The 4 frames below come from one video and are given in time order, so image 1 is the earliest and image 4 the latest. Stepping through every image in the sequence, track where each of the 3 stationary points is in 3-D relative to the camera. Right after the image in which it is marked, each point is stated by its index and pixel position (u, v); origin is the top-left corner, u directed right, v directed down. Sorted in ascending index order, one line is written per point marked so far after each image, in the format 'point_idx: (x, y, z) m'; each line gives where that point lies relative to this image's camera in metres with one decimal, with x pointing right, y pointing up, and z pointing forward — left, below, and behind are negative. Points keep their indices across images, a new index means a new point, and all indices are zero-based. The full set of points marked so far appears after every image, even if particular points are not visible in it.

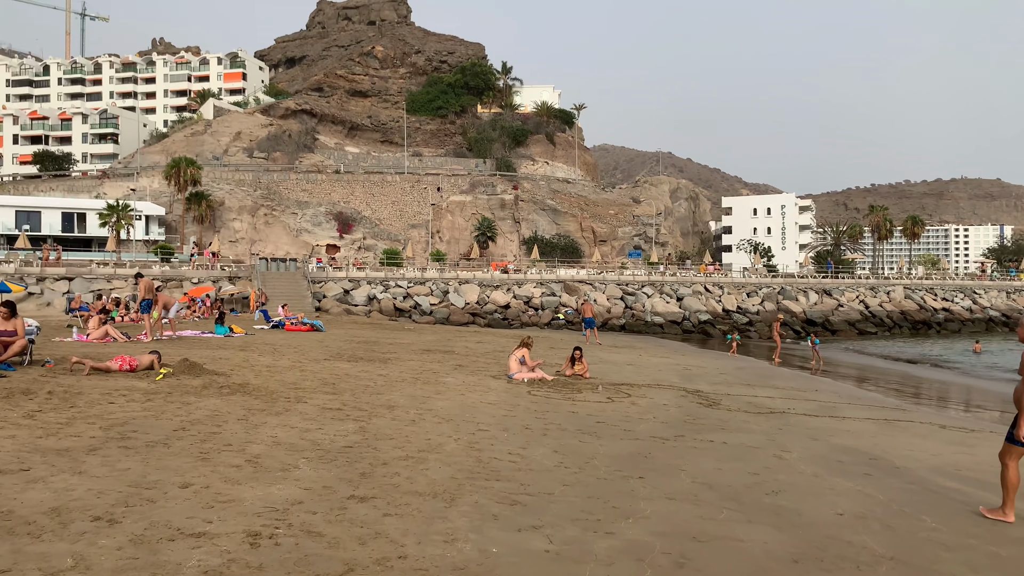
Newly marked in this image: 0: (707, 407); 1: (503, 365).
0: (+2.6, -1.6, +11.0) m
1: (-0.2, -1.4, +14.3) m
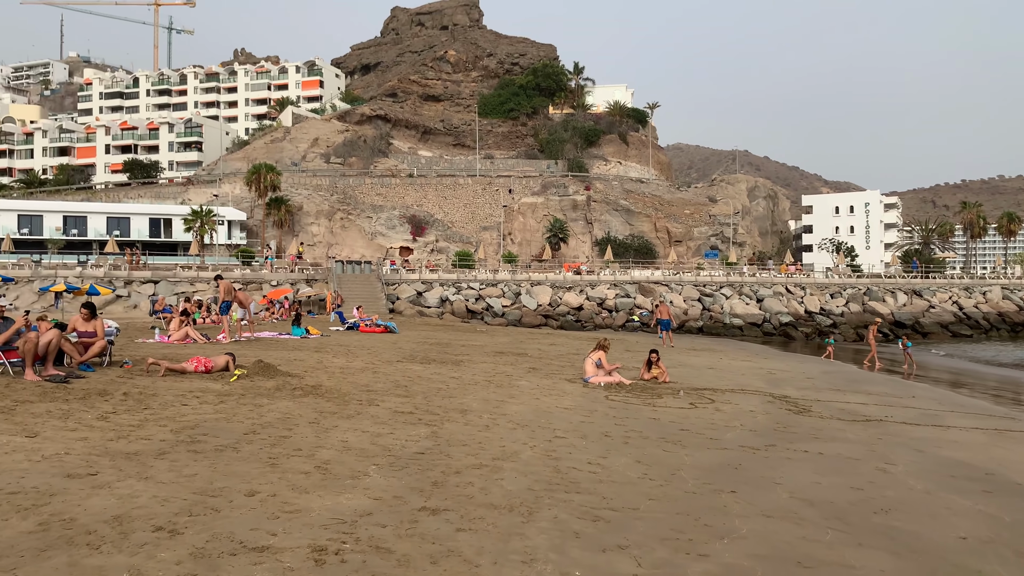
0: (+3.6, -1.6, +10.3) m
1: (+1.1, -1.4, +13.9) m
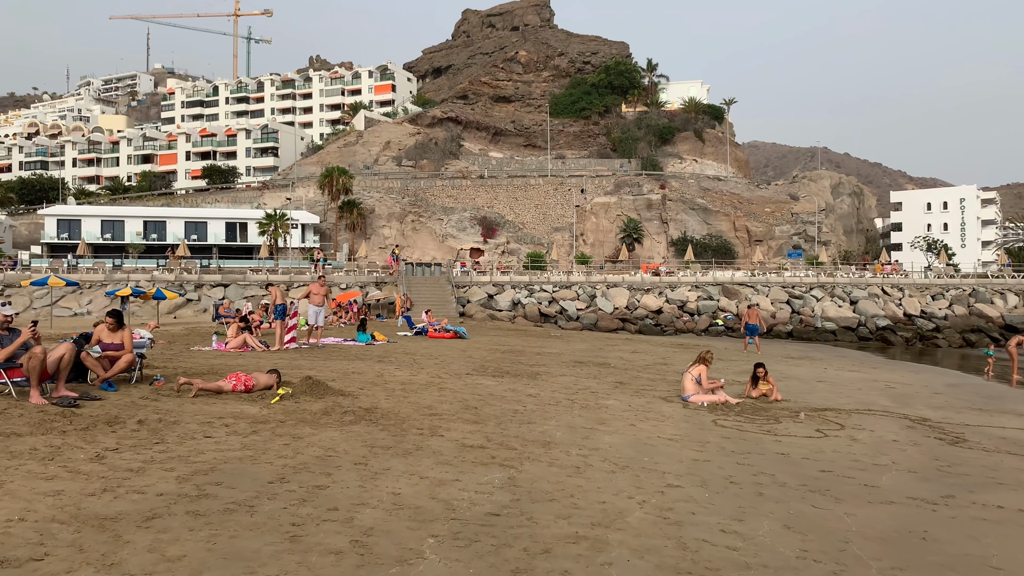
0: (+4.6, -1.6, +8.4) m
1: (+2.4, -1.4, +12.2) m
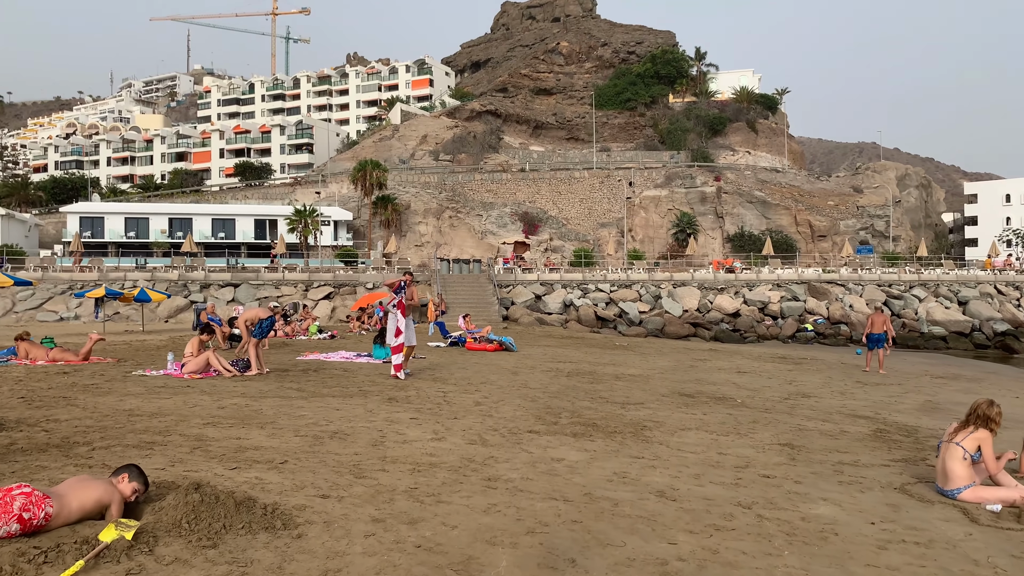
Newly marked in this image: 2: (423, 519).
0: (+5.2, -1.6, +3.4) m
1: (+3.2, -1.4, +7.2) m
2: (-0.4, -1.2, +4.2) m
